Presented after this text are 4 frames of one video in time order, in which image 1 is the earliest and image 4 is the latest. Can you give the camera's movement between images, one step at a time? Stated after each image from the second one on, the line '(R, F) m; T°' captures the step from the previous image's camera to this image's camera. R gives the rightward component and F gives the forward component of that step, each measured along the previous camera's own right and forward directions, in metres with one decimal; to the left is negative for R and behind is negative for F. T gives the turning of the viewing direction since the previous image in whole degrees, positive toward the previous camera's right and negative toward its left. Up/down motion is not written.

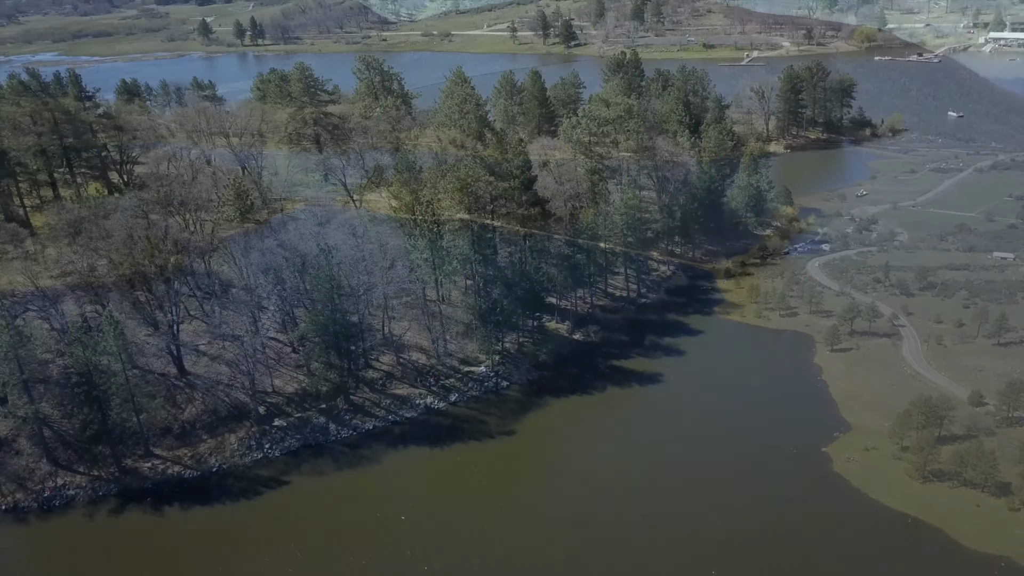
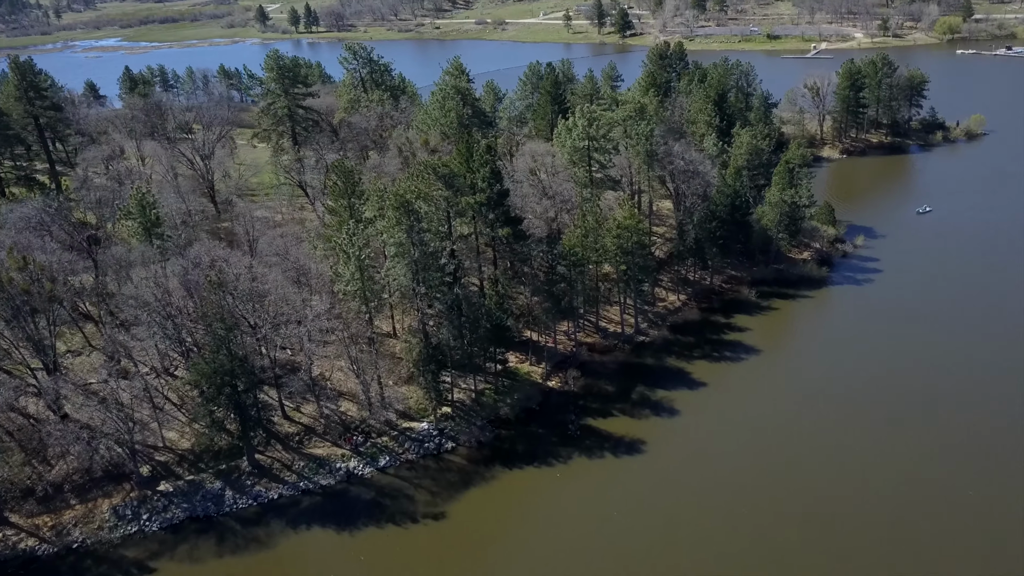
(+5.4, +9.2) m; -4°
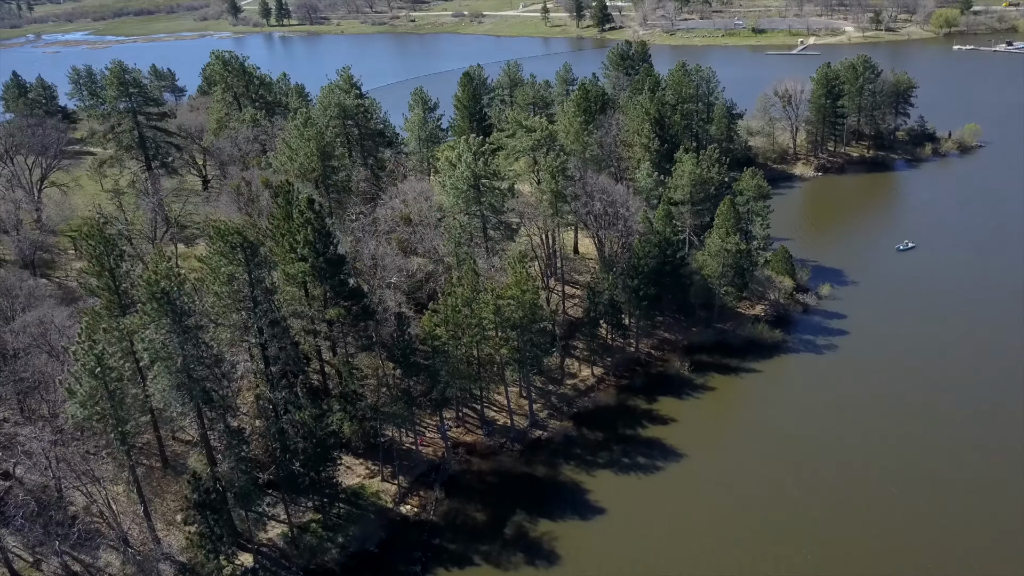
(+6.6, +10.7) m; 0°
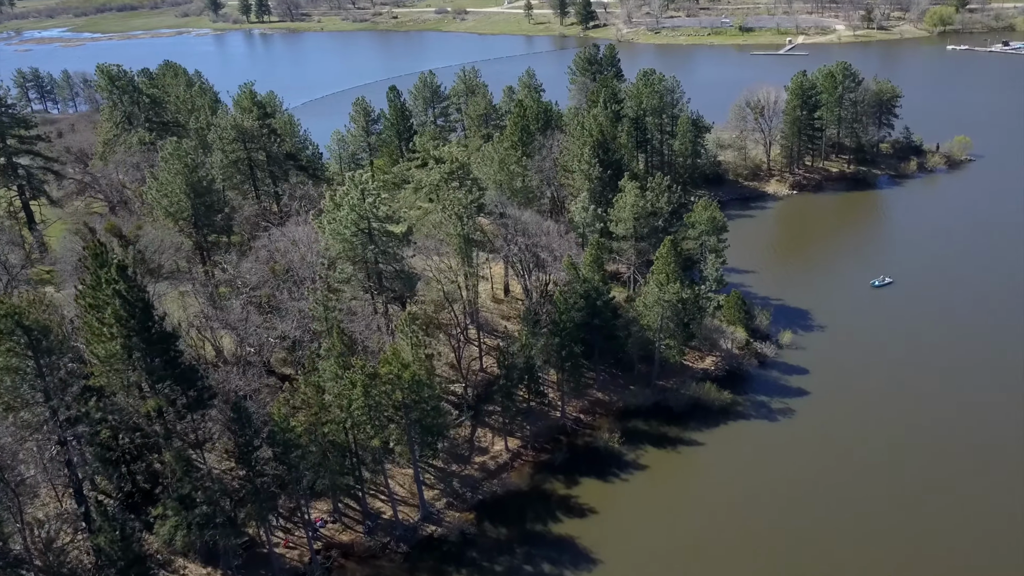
(+4.5, +6.2) m; 0°
